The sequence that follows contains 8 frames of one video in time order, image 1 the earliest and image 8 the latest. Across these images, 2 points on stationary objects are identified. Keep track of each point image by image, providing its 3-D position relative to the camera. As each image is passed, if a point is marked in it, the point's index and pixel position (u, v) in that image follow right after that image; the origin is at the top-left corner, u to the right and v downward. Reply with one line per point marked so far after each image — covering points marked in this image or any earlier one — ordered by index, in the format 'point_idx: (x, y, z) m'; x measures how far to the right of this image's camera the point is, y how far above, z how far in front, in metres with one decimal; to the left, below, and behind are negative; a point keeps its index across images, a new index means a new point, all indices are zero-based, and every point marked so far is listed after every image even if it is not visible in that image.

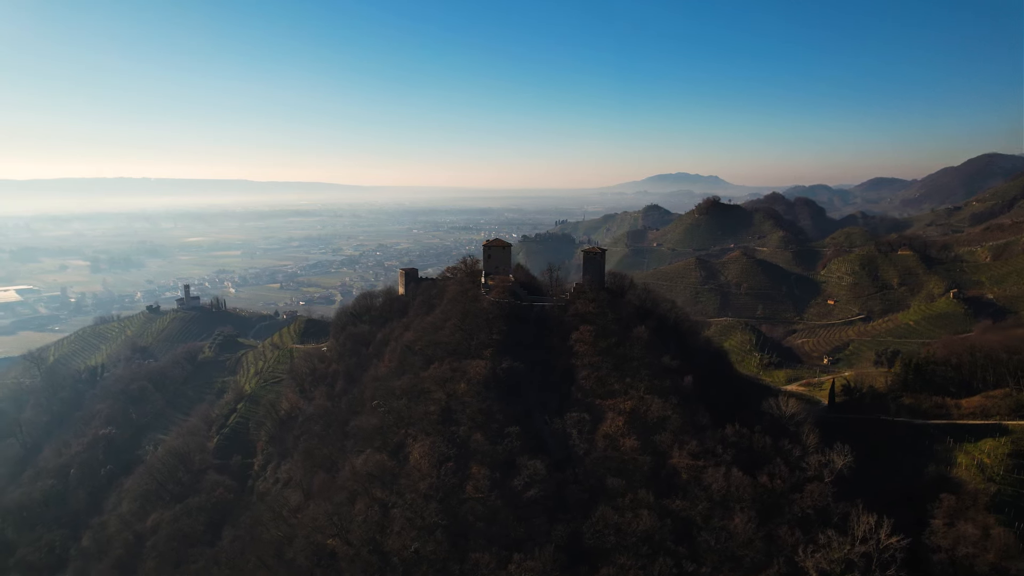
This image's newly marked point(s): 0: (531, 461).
0: (+0.7, -6.7, +19.8) m
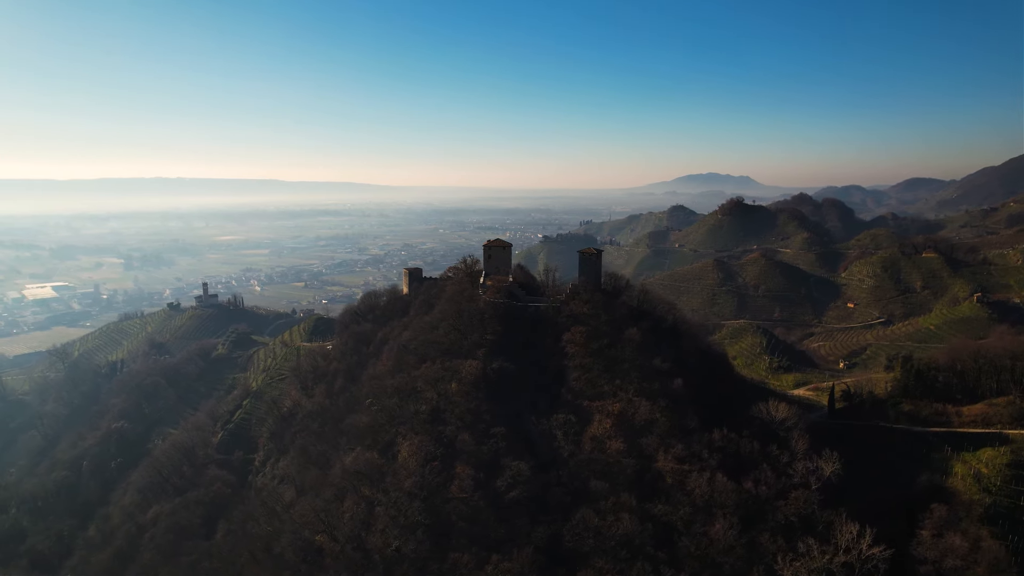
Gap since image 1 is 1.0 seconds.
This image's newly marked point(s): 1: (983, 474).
0: (+0.1, -6.7, +19.7) m
1: (+15.6, -6.2, +16.9) m
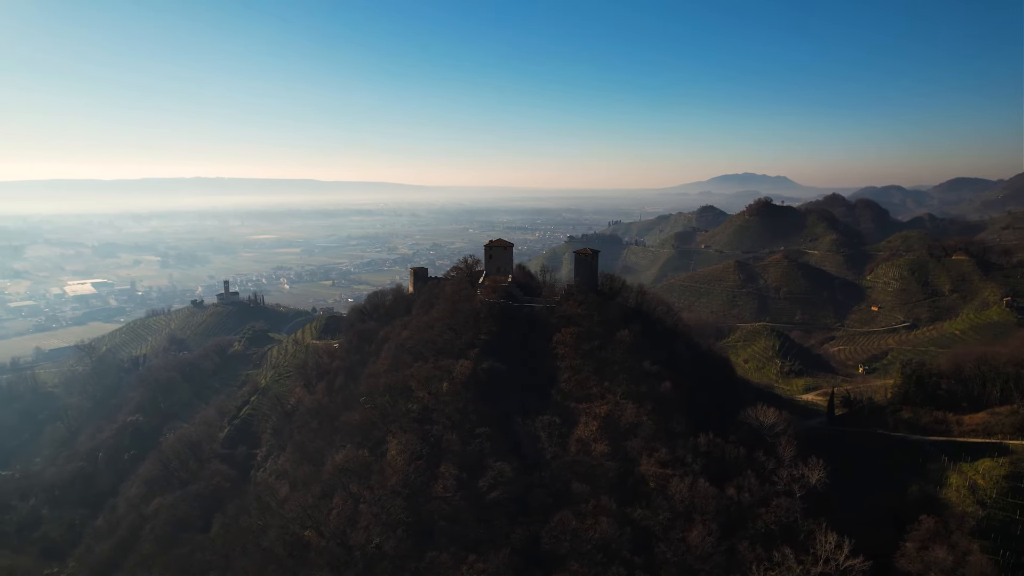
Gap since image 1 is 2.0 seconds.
0: (-0.5, -6.7, +19.6) m
1: (+14.9, -6.3, +16.2) m
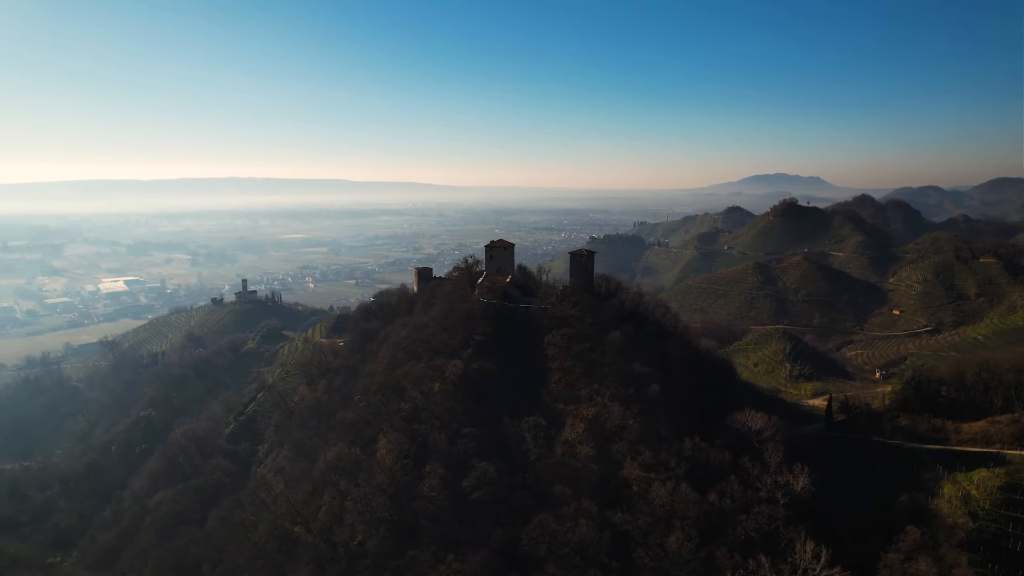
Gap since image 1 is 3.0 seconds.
0: (-1.1, -6.7, +19.6) m
1: (+14.2, -6.4, +15.7) m
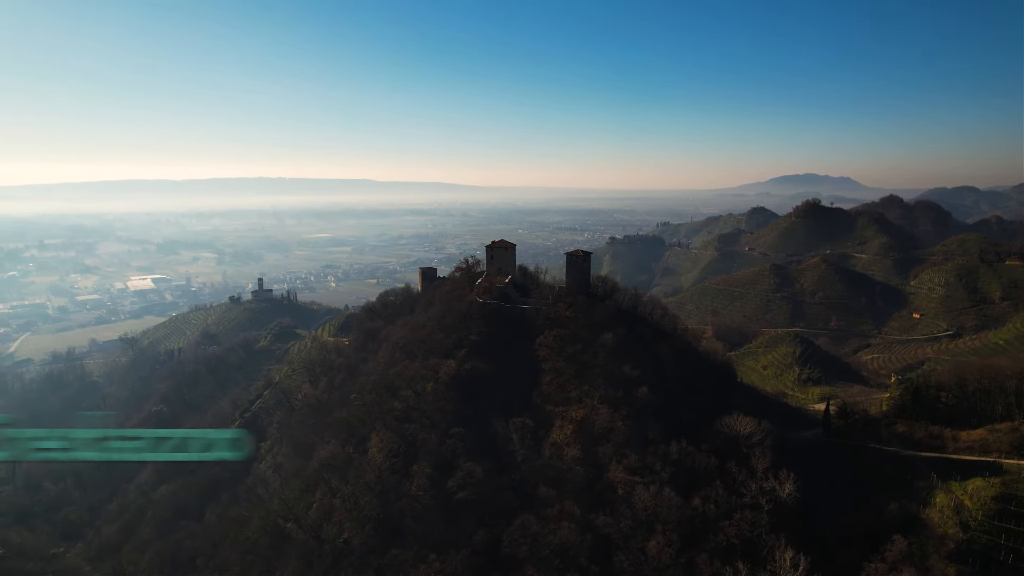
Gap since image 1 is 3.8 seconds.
0: (-1.6, -6.8, +19.6) m
1: (+13.5, -6.6, +15.2) m
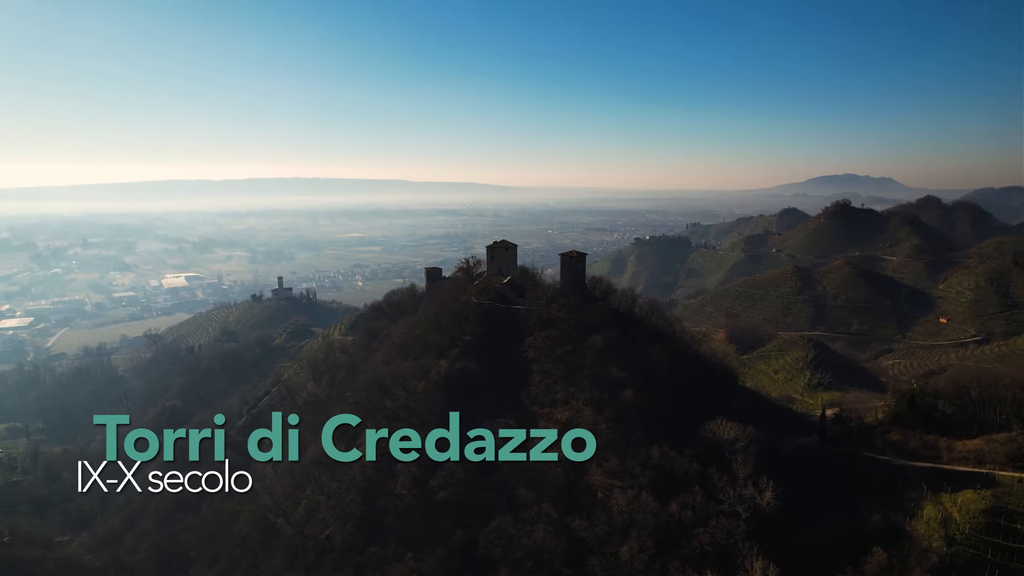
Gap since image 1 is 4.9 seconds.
0: (-2.3, -6.8, +19.7) m
1: (+12.7, -6.7, +14.7) m
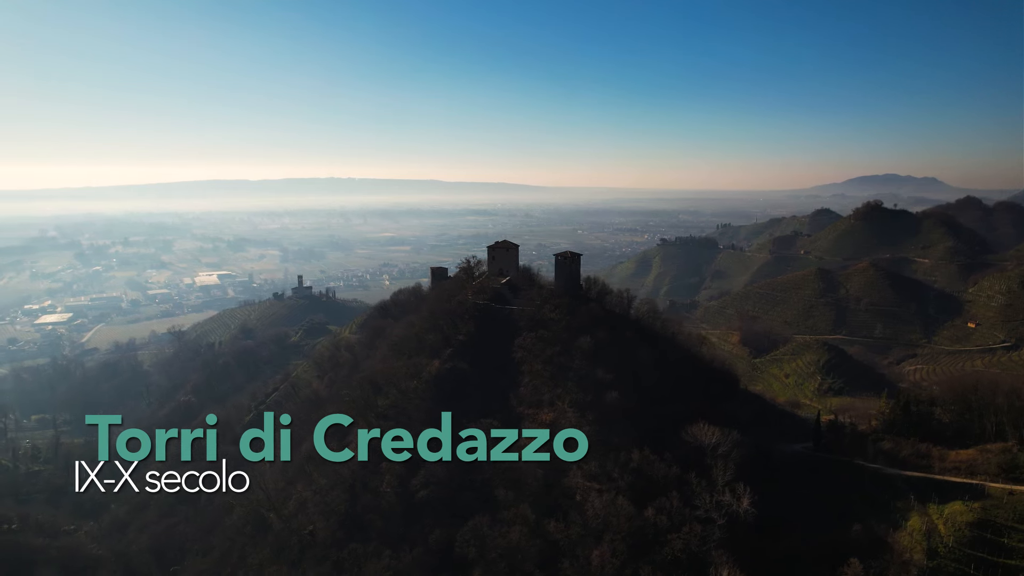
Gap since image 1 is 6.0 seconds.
0: (-2.9, -6.8, +19.8) m
1: (+11.8, -6.8, +14.2) m
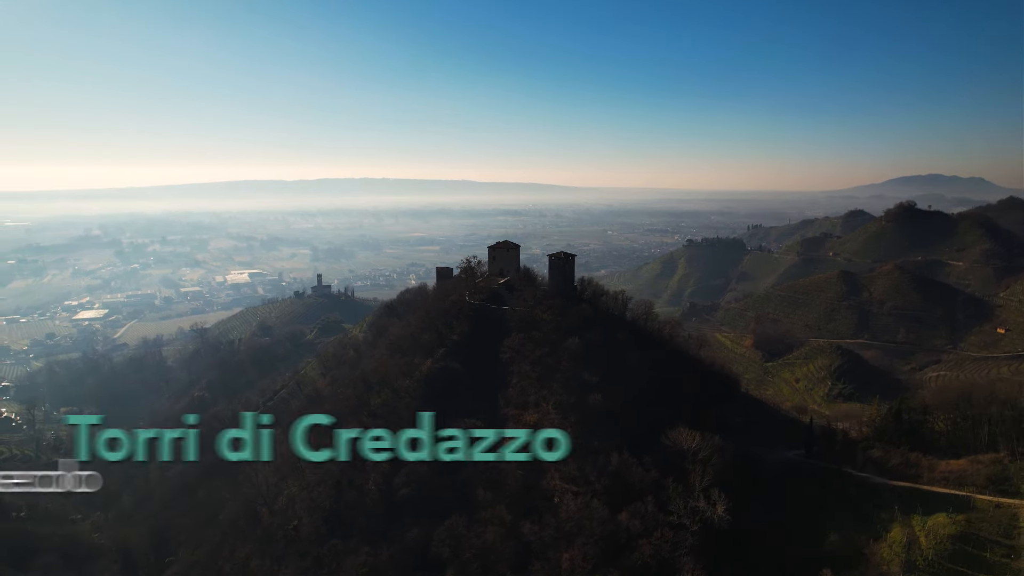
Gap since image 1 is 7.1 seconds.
0: (-3.6, -6.8, +19.9) m
1: (+10.9, -6.9, +13.8) m
